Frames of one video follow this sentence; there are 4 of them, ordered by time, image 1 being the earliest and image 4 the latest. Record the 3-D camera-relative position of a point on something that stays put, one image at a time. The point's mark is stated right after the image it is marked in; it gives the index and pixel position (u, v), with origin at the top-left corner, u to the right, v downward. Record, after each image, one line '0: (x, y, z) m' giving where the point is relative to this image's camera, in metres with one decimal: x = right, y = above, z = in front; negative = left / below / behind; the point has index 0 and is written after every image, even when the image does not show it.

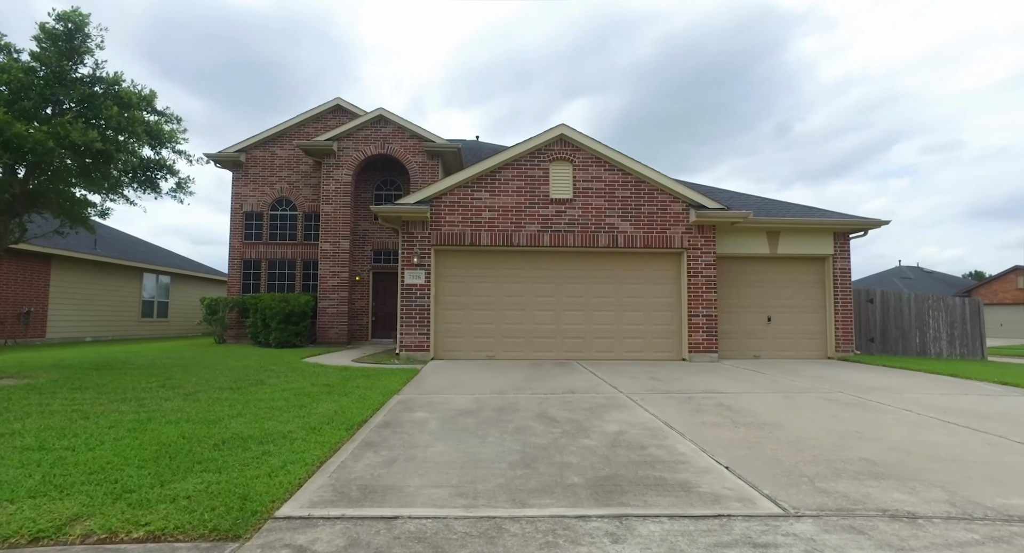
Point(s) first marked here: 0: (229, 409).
0: (-2.8, -1.3, +5.0) m
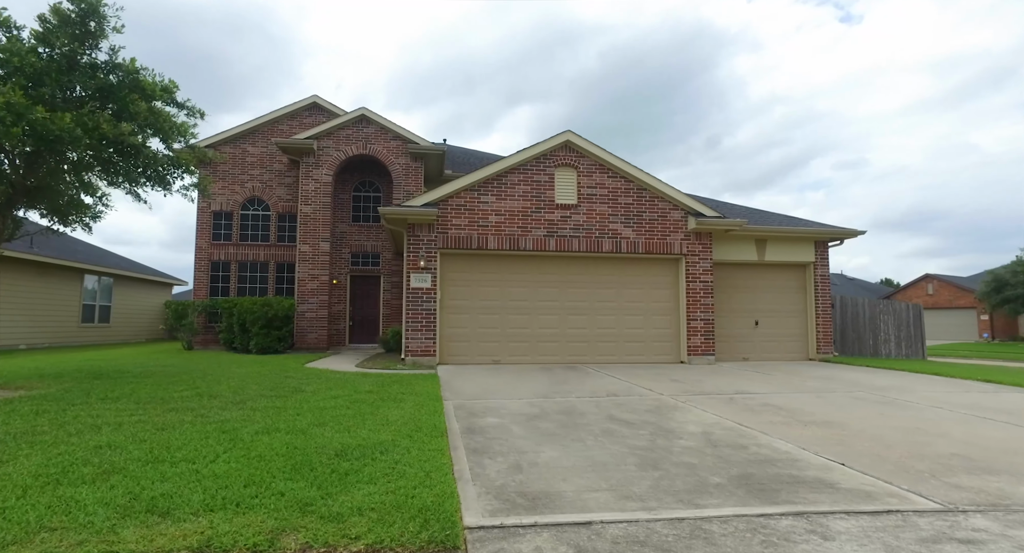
0: (-2.0, -1.3, +4.8) m
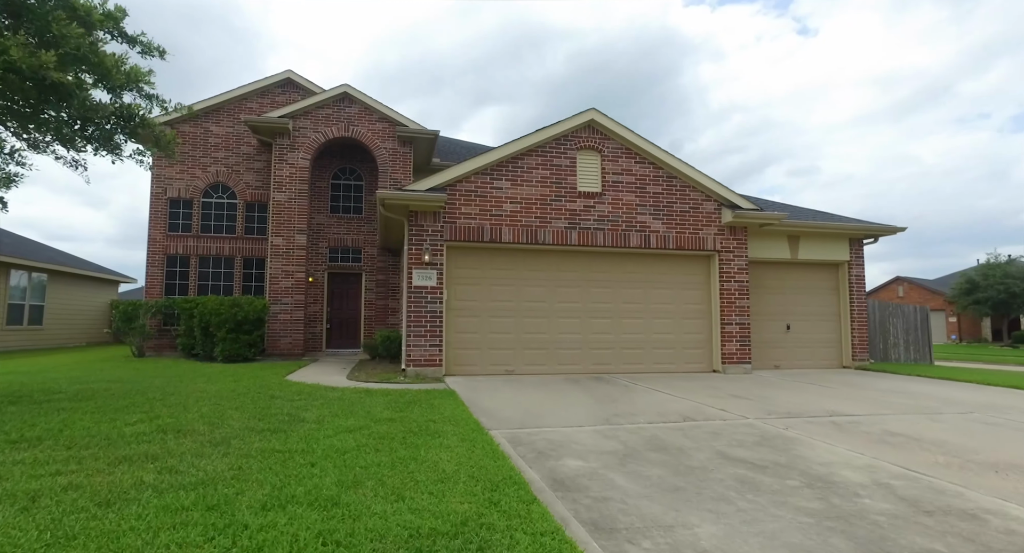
0: (-1.2, -1.2, +3.3) m
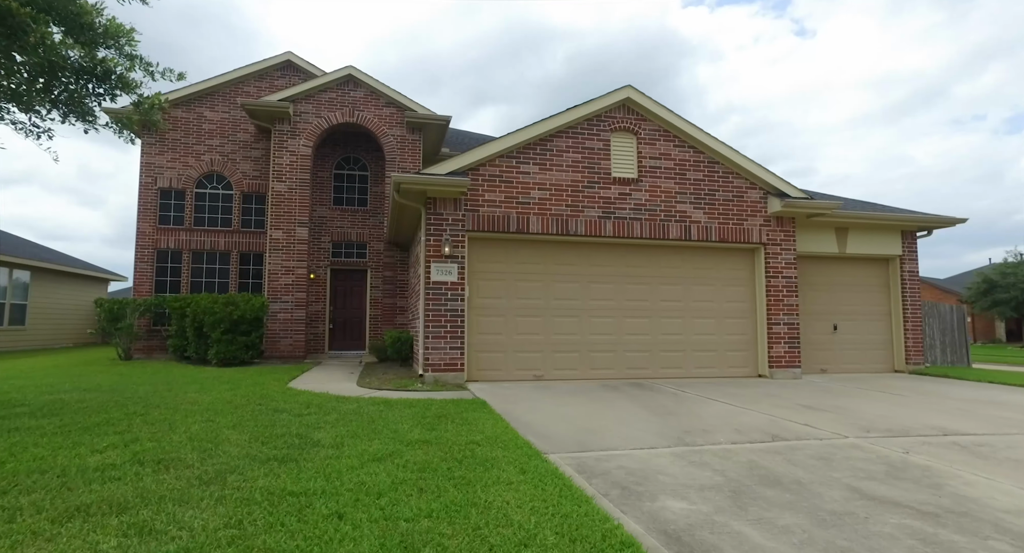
0: (-0.7, -1.2, +2.3) m
